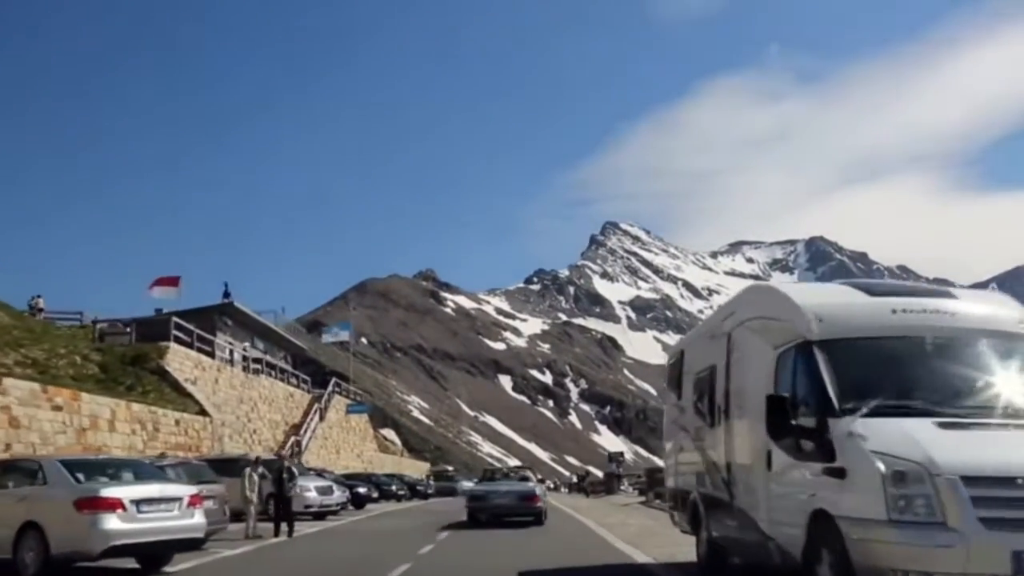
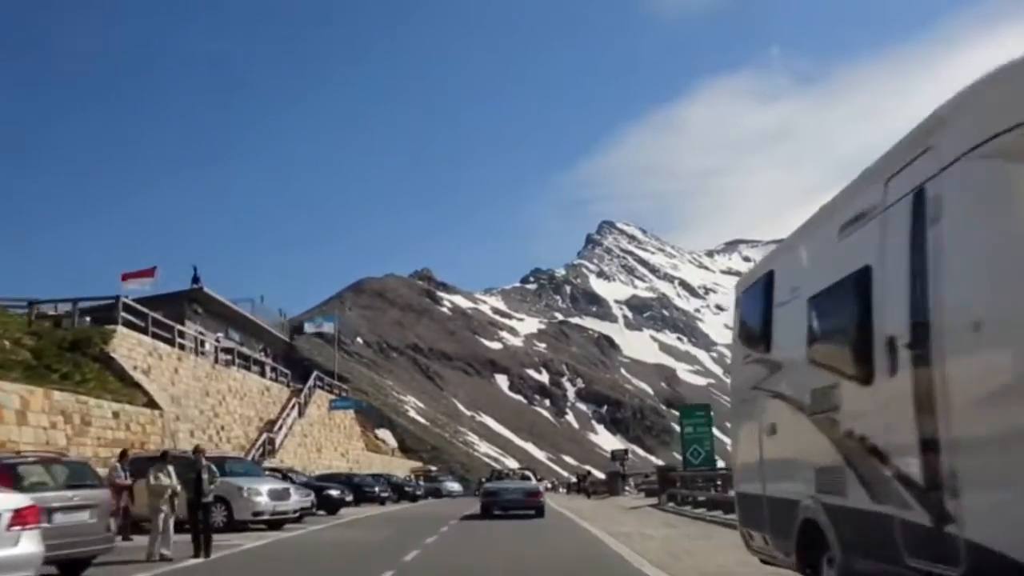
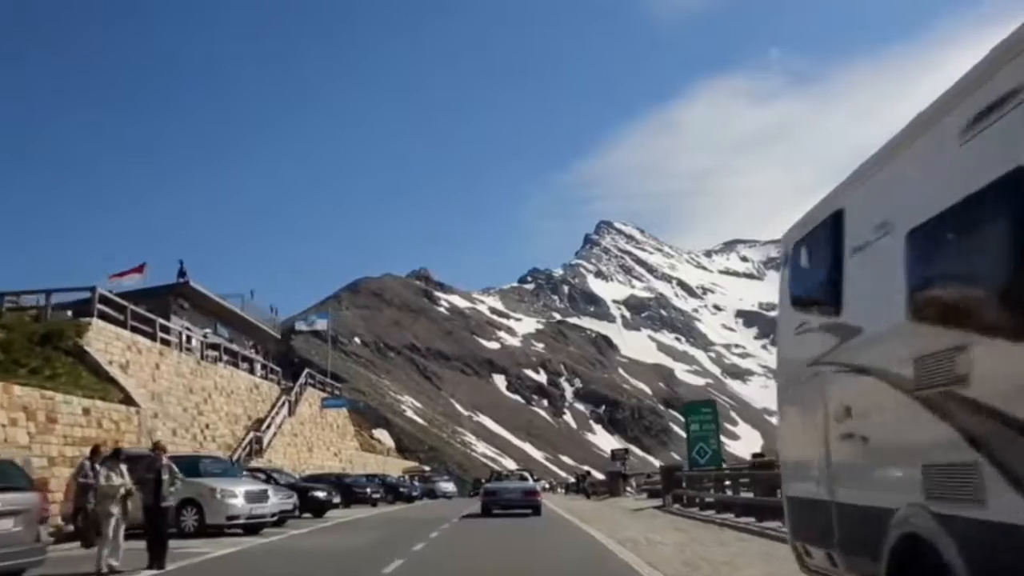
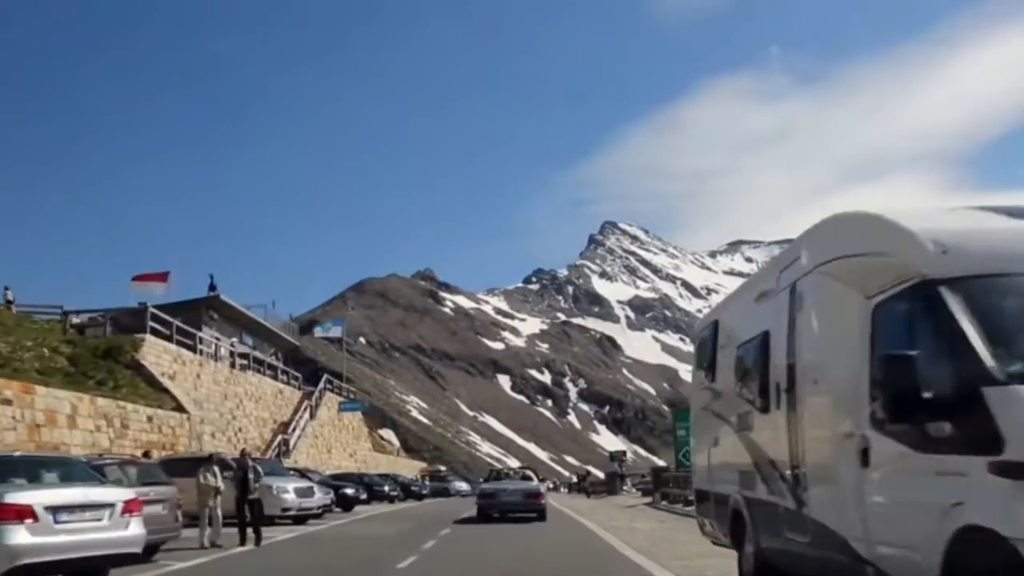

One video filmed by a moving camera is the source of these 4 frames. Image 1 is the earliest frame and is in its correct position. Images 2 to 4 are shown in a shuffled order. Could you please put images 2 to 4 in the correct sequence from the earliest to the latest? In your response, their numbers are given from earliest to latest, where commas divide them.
4, 2, 3
